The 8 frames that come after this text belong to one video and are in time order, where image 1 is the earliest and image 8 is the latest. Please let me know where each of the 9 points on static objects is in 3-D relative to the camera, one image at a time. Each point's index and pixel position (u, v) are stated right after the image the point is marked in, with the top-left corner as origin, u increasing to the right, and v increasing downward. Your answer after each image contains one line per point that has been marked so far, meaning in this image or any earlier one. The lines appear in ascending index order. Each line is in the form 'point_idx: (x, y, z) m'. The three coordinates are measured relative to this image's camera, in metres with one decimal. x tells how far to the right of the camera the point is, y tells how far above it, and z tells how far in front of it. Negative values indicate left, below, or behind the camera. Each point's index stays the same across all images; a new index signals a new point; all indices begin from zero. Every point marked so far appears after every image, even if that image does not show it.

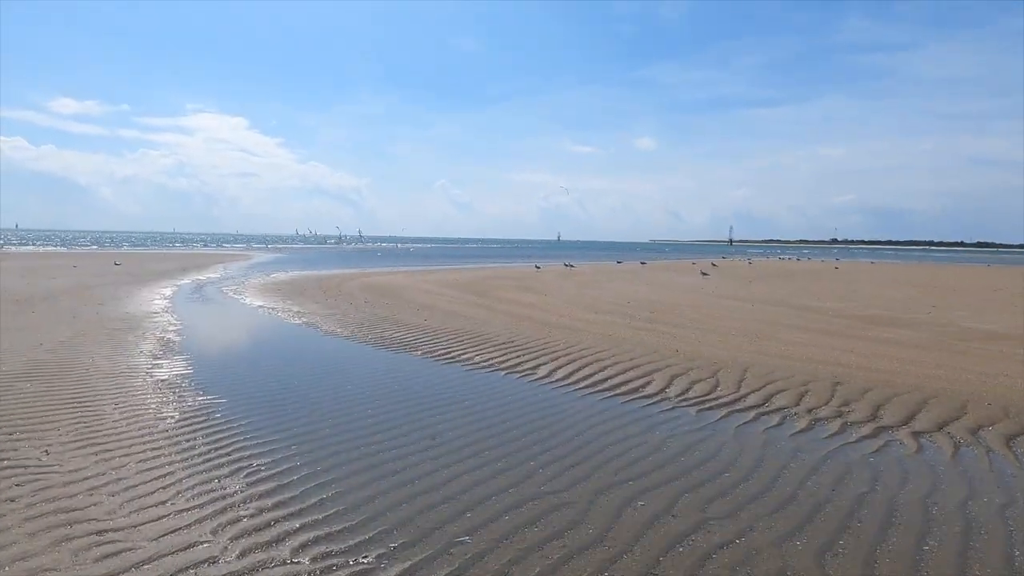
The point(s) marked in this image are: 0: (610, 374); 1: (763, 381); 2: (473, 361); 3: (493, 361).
0: (+1.6, -1.4, +10.4) m
1: (+3.8, -1.4, +9.8) m
2: (-0.7, -1.3, +11.8) m
3: (-0.3, -1.3, +11.7) m
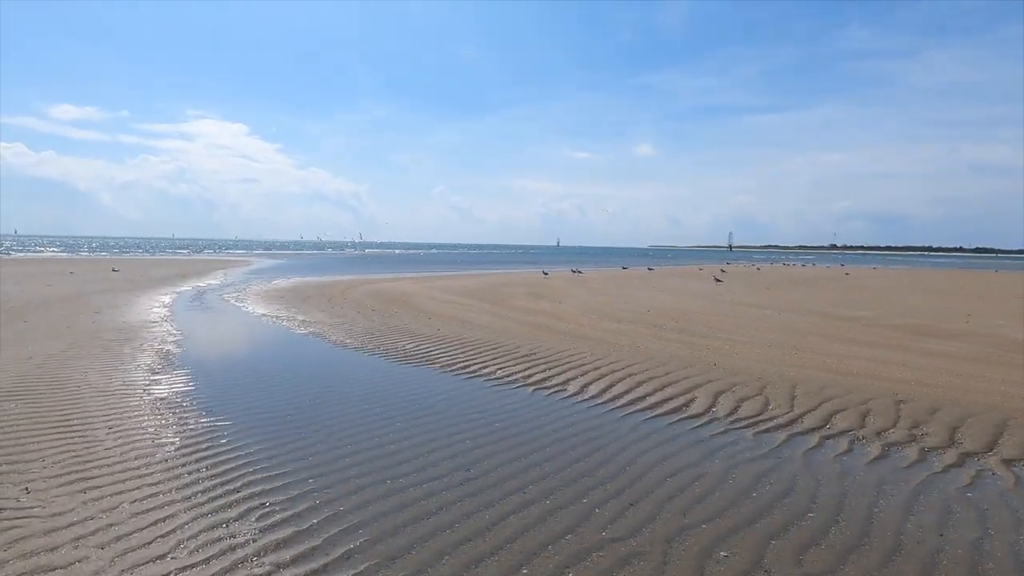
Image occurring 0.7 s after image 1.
0: (+2.0, -1.5, +9.6) m
1: (+4.2, -1.5, +8.9) m
2: (-0.3, -1.4, +11.0) m
3: (+0.1, -1.4, +10.8) m
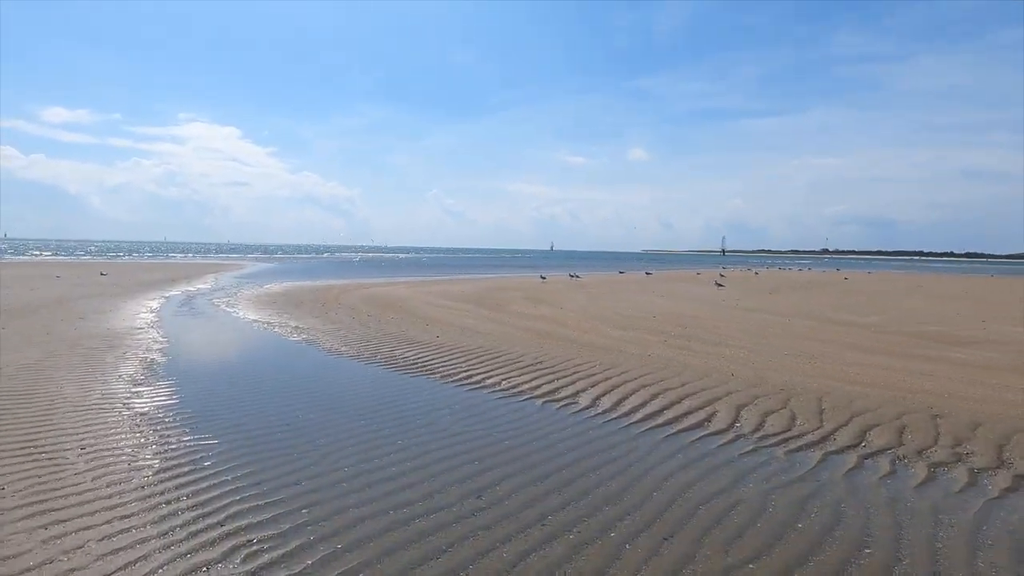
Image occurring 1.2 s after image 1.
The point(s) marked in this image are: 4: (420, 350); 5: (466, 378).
0: (+2.1, -1.6, +9.0) m
1: (+4.3, -1.6, +8.4) m
2: (-0.2, -1.5, +10.4) m
3: (+0.2, -1.5, +10.2) m
4: (-1.9, -1.3, +13.8) m
5: (-0.8, -1.5, +10.9) m
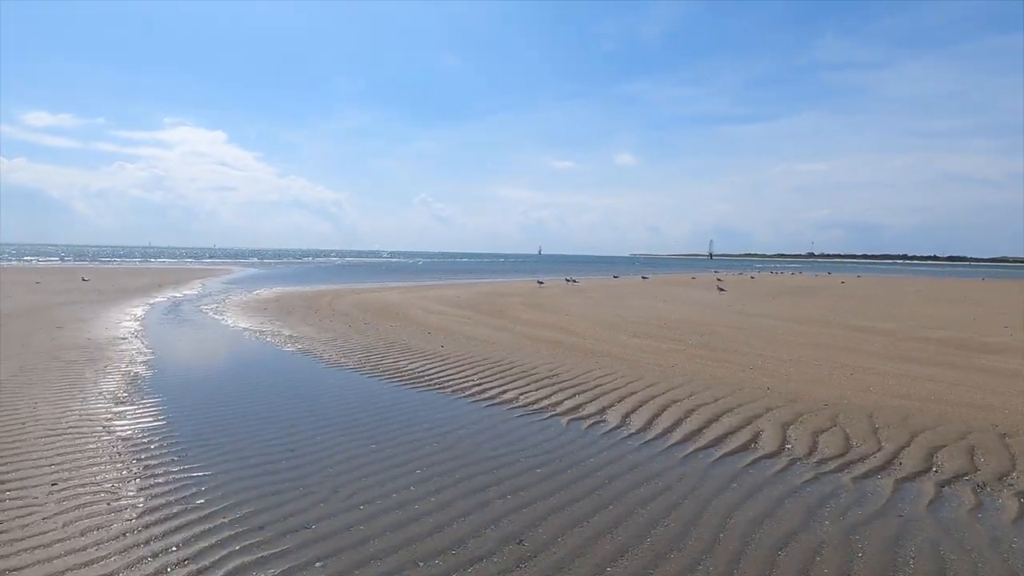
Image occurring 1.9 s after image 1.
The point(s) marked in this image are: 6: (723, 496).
0: (+2.4, -1.7, +8.2) m
1: (+4.6, -1.7, +7.6) m
2: (+0.1, -1.6, +9.6) m
3: (+0.5, -1.6, +9.4) m
4: (-1.7, -1.5, +12.9) m
5: (-0.5, -1.6, +10.1) m
6: (+1.9, -1.9, +5.9) m
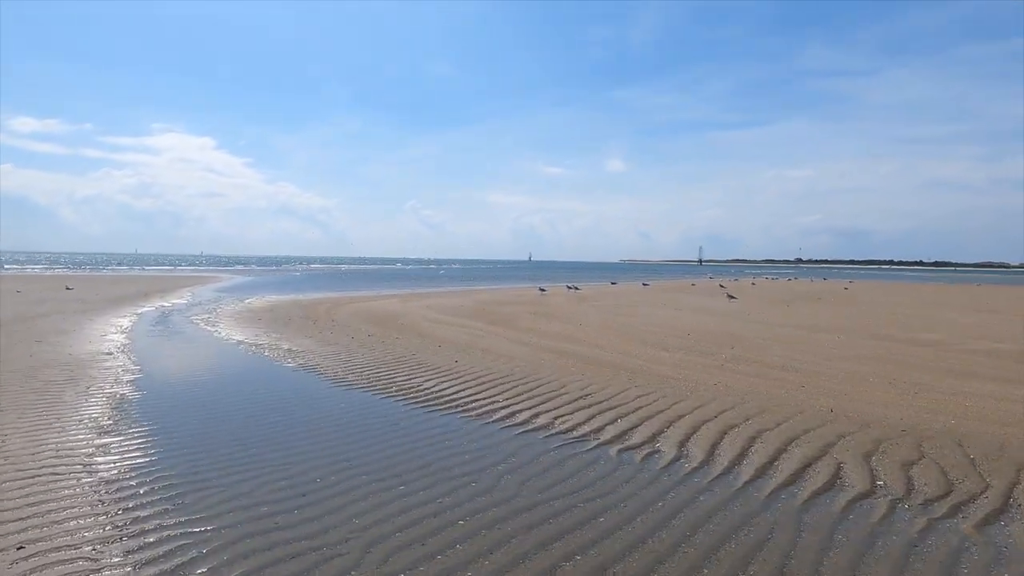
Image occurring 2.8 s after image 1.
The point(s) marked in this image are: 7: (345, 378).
0: (+2.9, -1.8, +7.2) m
1: (+5.1, -1.8, +6.7) m
2: (+0.5, -1.8, +8.5) m
3: (+0.9, -1.8, +8.4) m
4: (-1.3, -1.7, +11.9) m
5: (-0.1, -1.8, +9.1) m
6: (+2.4, -2.0, +4.9) m
7: (-3.1, -1.7, +12.2) m
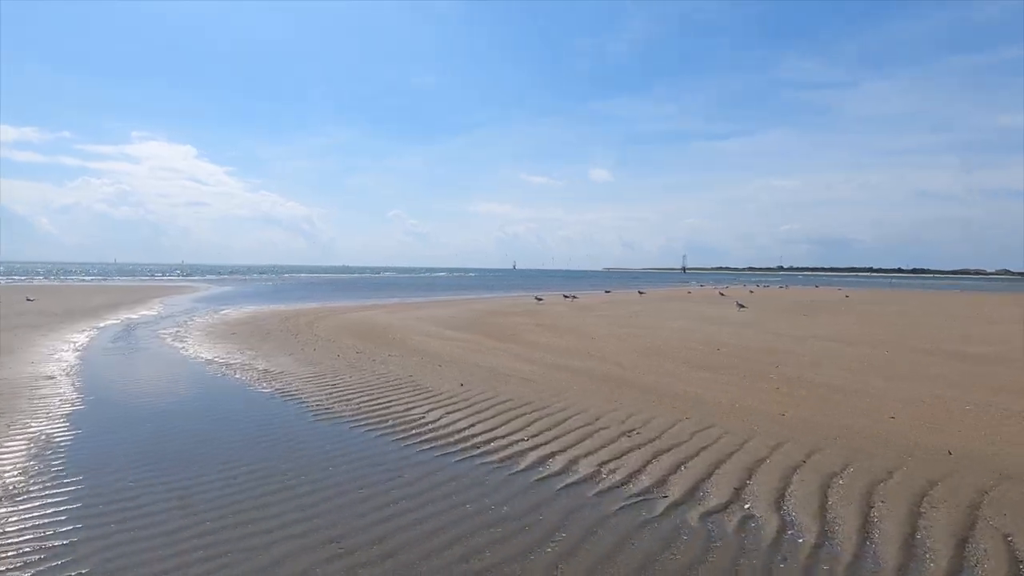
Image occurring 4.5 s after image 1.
0: (+3.3, -1.9, +5.4) m
1: (+5.5, -1.9, +4.9) m
2: (+0.9, -1.9, +6.7) m
3: (+1.3, -1.9, +6.6) m
4: (-1.0, -1.8, +10.0) m
5: (+0.3, -1.9, +7.2) m
6: (+2.9, -2.1, +3.1) m
7: (-2.9, -1.9, +10.3) m
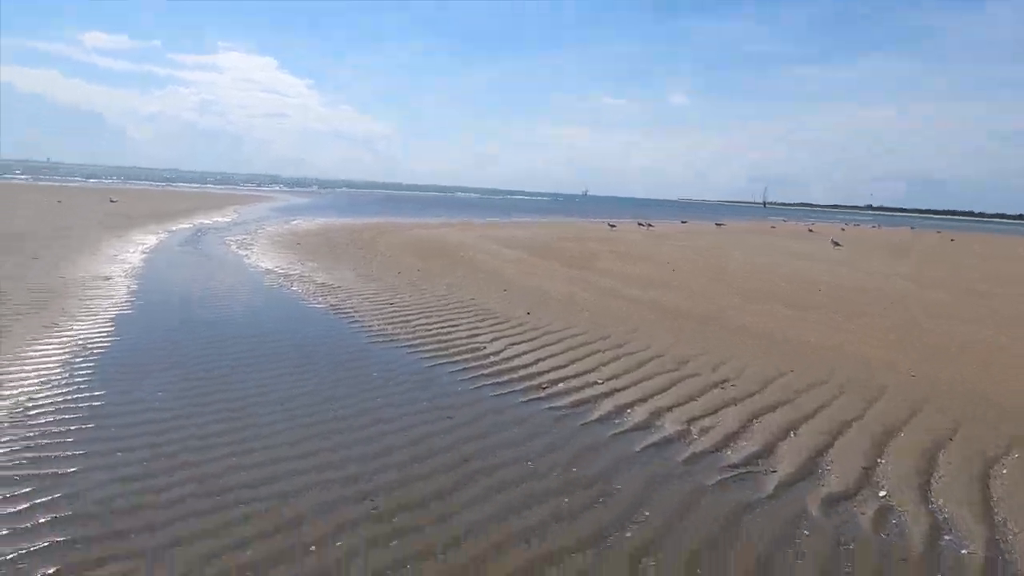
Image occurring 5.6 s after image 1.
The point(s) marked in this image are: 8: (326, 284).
0: (+3.7, -1.5, +4.1) m
1: (+5.9, -1.7, +3.4) m
2: (+1.5, -1.2, +5.6) m
3: (+1.9, -1.3, +5.4) m
4: (-0.1, -0.7, +9.0) m
5: (+1.0, -1.1, +6.1) m
6: (+3.1, -1.9, +1.9) m
7: (-1.8, -0.6, +9.5) m
8: (-3.7, +0.1, +12.9) m
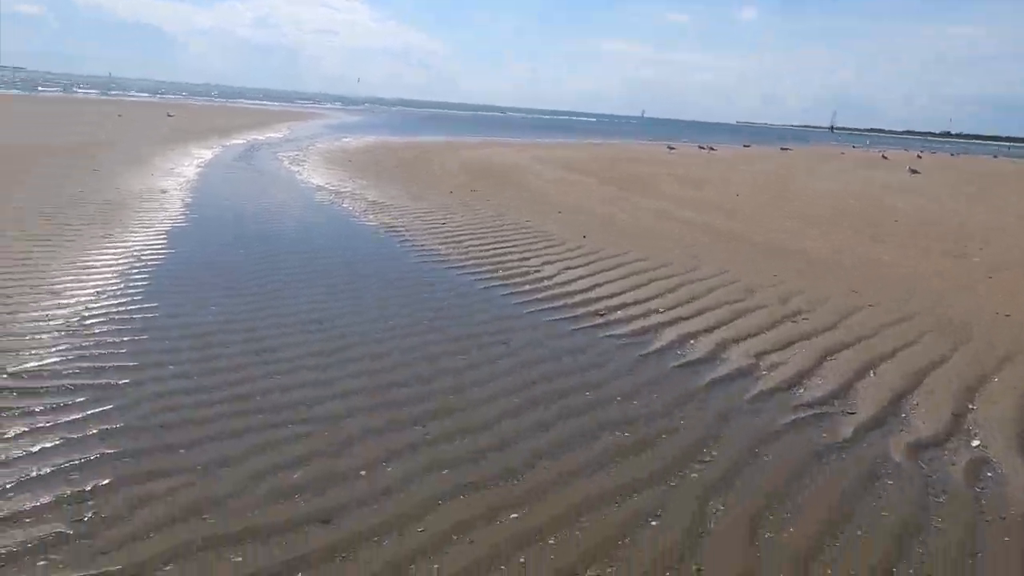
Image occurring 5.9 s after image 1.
0: (+4.1, -1.2, +3.6) m
1: (+6.2, -1.5, +2.8) m
2: (+2.0, -0.6, +5.2) m
3: (+2.3, -0.7, +5.0) m
4: (+0.7, +0.4, +8.7) m
5: (+1.5, -0.5, +5.8) m
6: (+3.2, -1.8, +1.5) m
7: (-1.1, +0.6, +9.3) m
8: (-2.6, +1.7, +12.7) m
